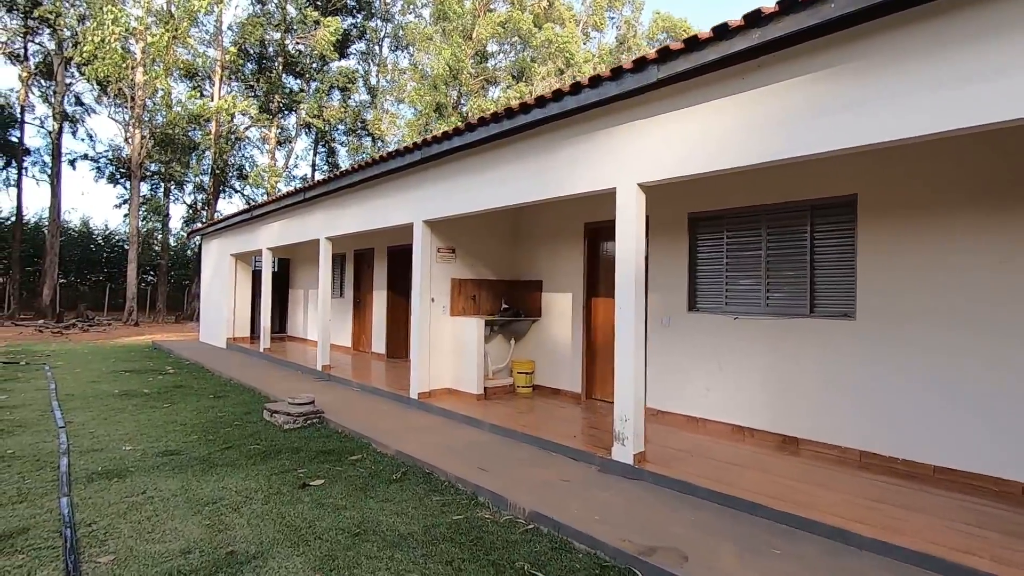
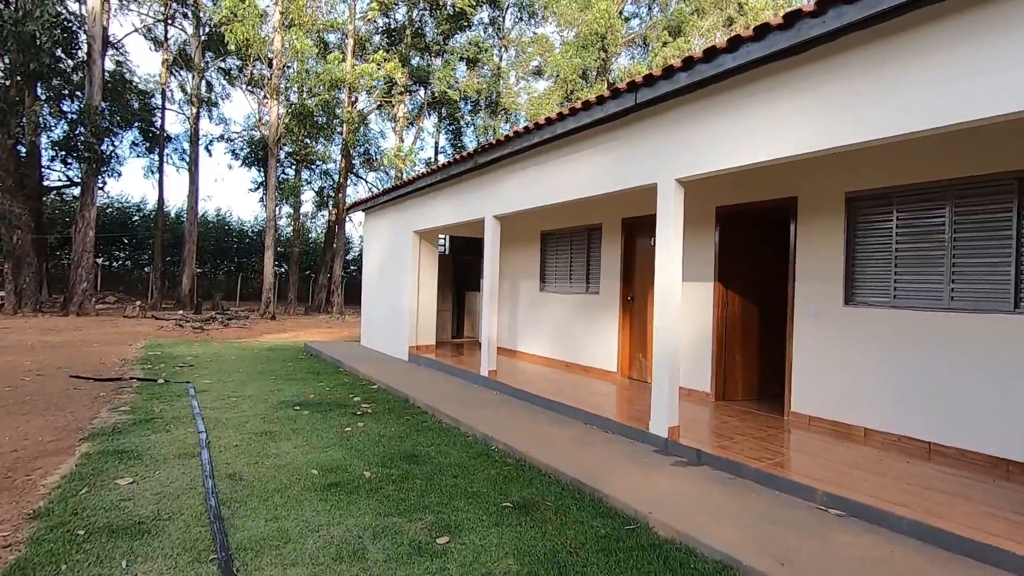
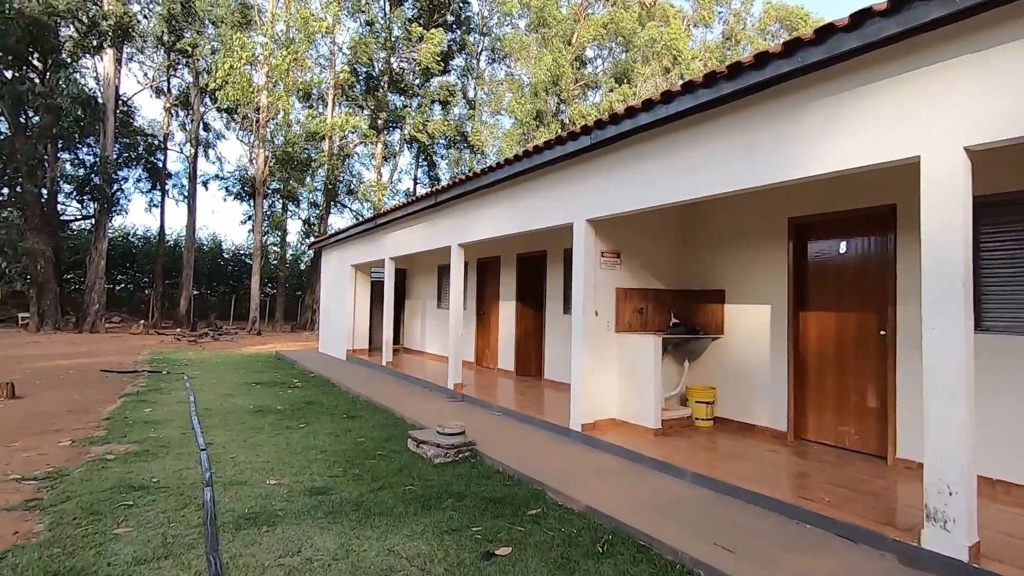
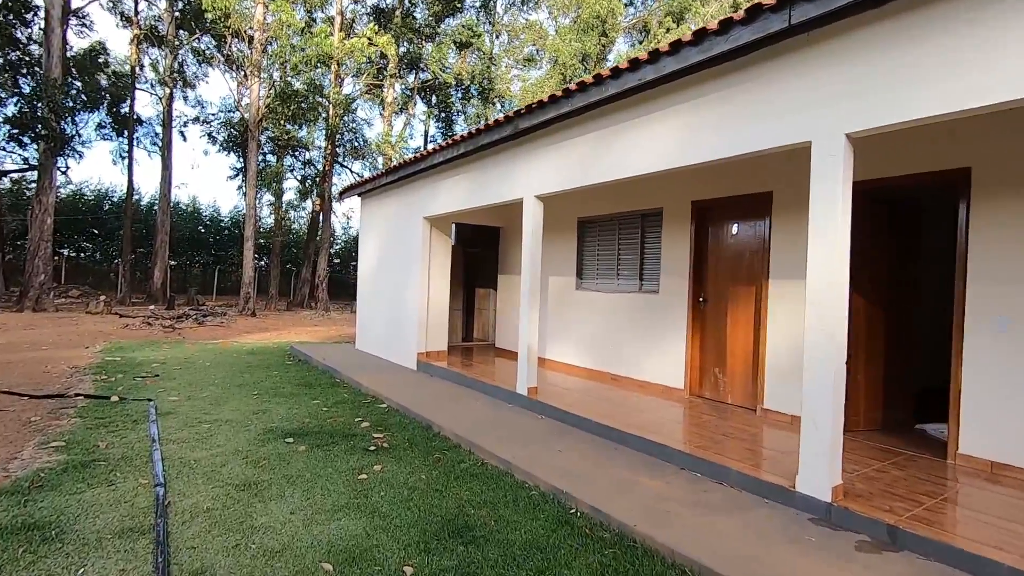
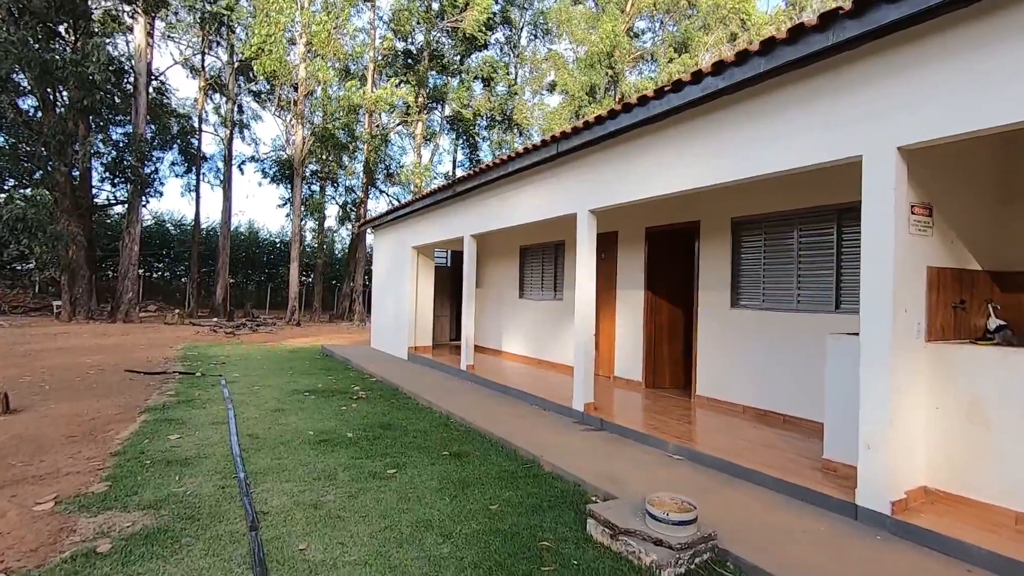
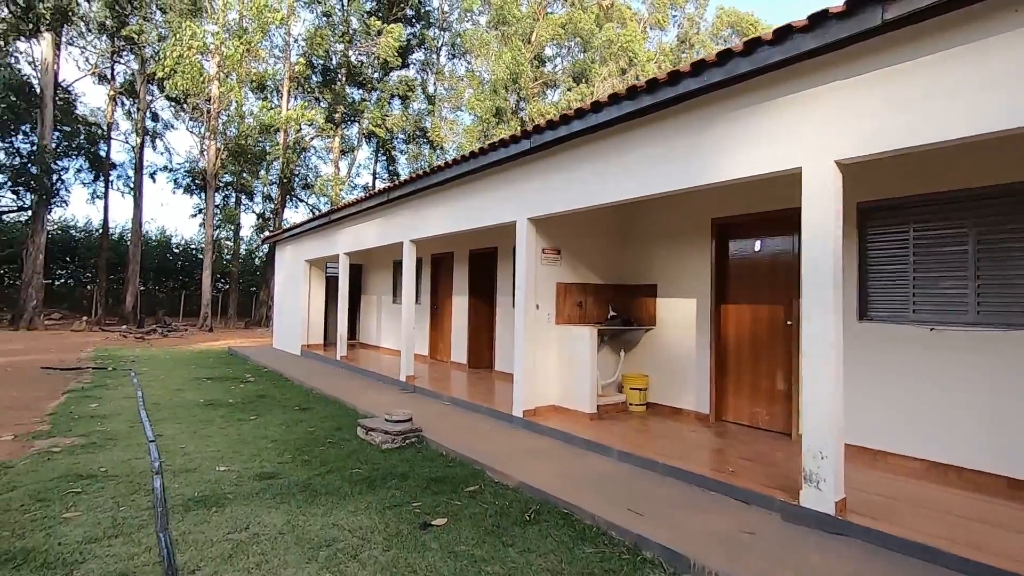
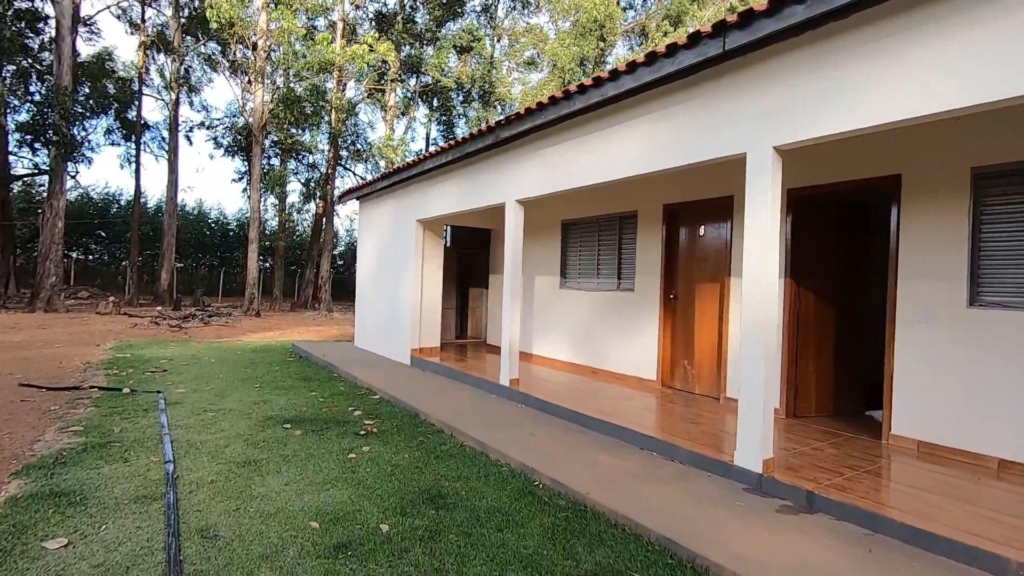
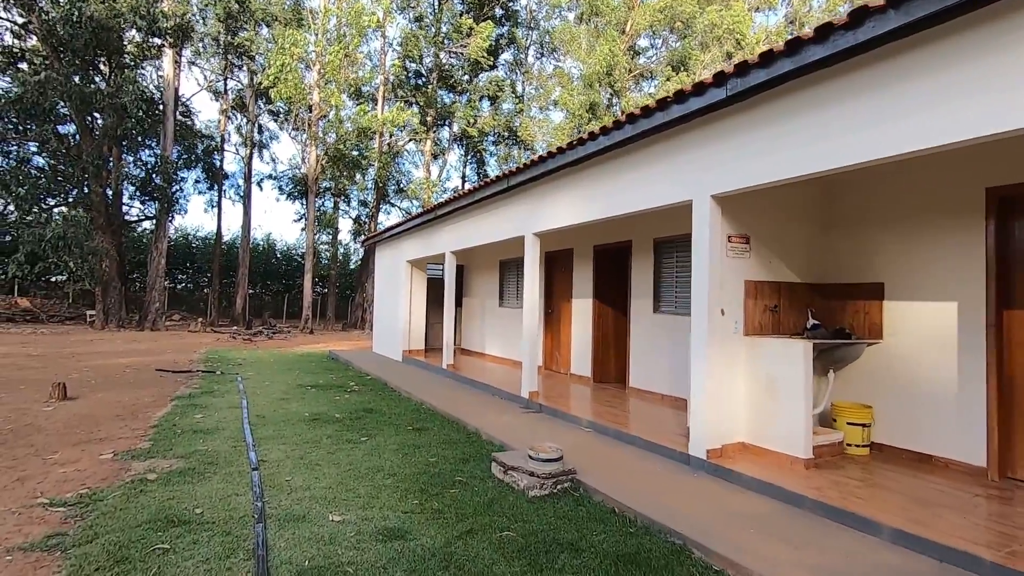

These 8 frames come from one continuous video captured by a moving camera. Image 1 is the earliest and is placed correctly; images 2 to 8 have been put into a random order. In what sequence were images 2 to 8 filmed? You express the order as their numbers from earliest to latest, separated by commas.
6, 3, 8, 5, 2, 7, 4
